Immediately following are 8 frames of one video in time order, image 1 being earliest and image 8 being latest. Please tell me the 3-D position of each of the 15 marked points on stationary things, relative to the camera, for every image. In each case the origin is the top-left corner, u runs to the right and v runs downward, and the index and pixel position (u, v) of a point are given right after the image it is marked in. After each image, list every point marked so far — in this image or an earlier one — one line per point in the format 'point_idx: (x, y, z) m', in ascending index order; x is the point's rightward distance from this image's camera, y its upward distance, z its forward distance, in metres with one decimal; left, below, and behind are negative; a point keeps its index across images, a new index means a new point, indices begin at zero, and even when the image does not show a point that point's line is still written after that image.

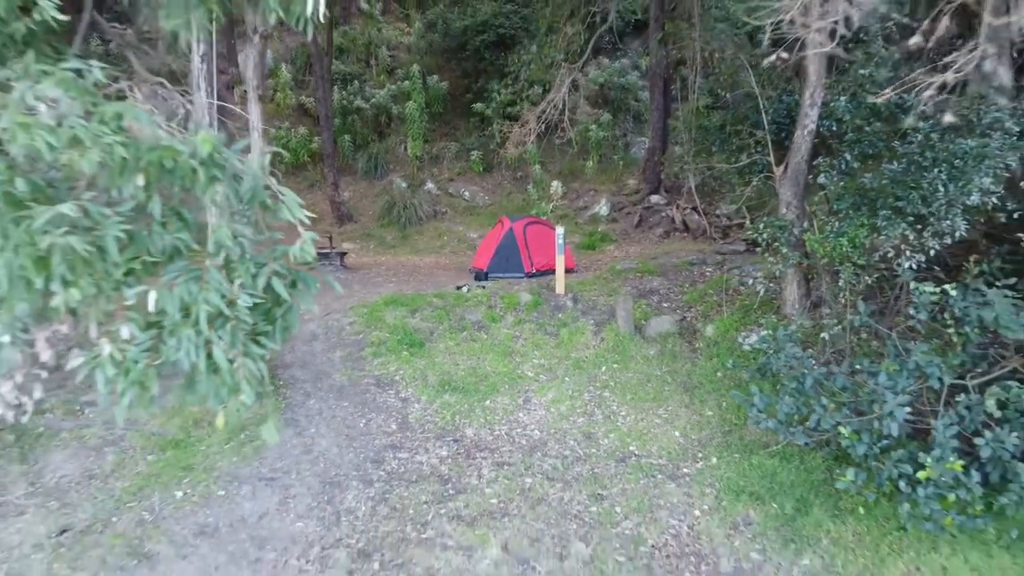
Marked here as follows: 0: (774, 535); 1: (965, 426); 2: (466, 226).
0: (+1.7, -1.6, +5.0) m
1: (+3.0, -0.9, +4.9) m
2: (-0.9, +1.2, +15.4) m
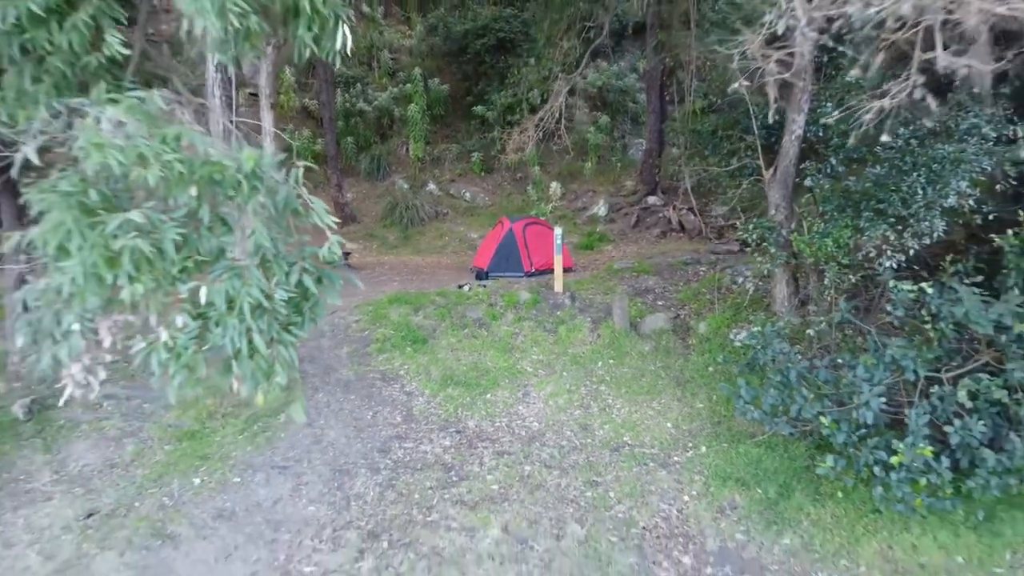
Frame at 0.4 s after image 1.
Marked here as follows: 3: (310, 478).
0: (+1.7, -1.6, +5.3) m
1: (+3.0, -0.9, +5.3) m
2: (-0.9, +1.3, +15.7) m
3: (-1.7, -1.5, +6.1) m
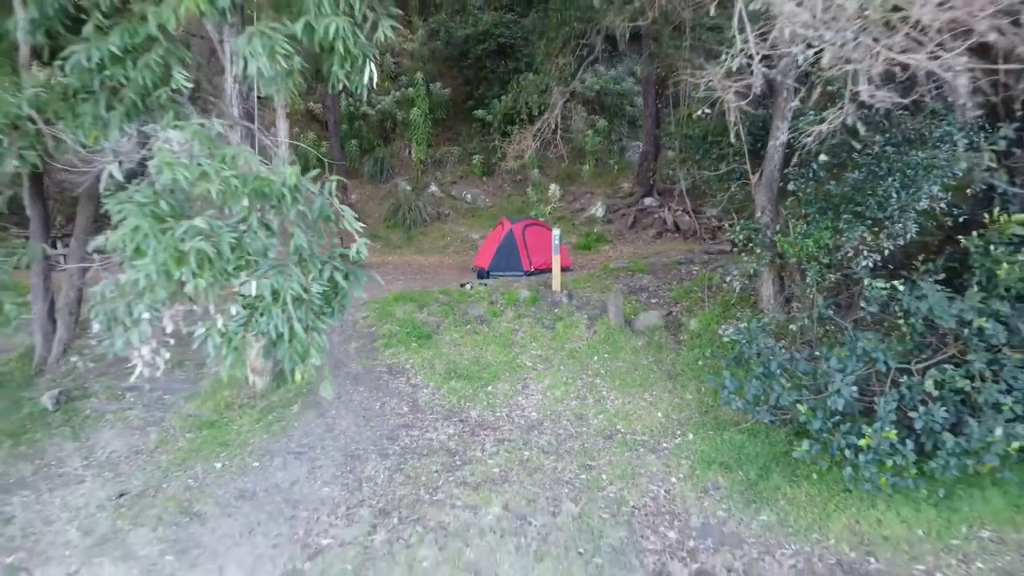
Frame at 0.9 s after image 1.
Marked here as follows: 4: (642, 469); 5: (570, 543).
0: (+1.7, -1.6, +5.7) m
1: (+3.0, -0.9, +5.7) m
2: (-0.9, +1.3, +16.1) m
3: (-1.7, -1.5, +6.6) m
4: (+1.1, -1.5, +6.3) m
5: (+0.4, -1.7, +5.2) m
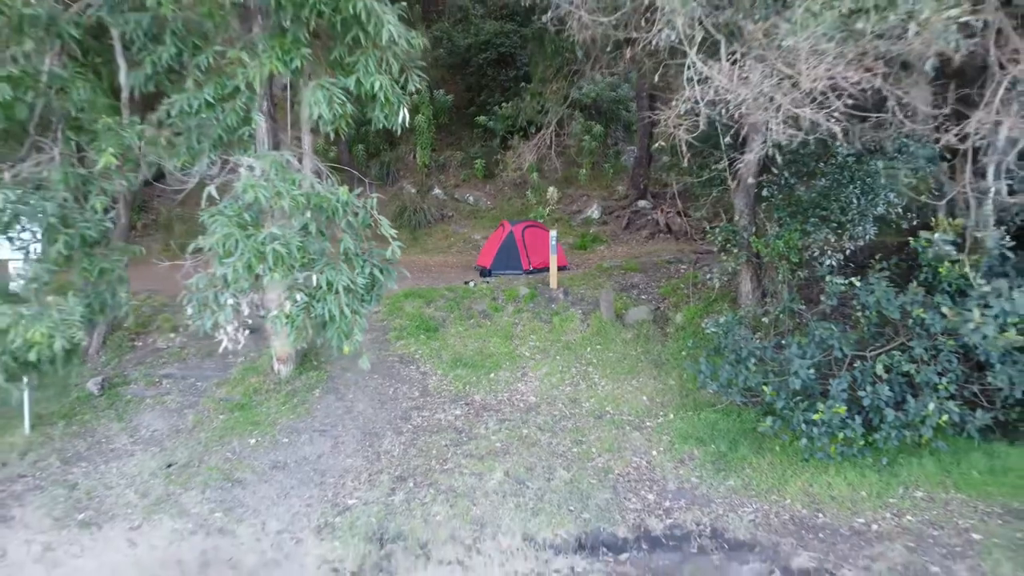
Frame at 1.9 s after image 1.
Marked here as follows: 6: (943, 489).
0: (+1.7, -1.6, +6.6) m
1: (+3.0, -0.8, +6.6) m
2: (-0.9, +1.3, +17.0) m
3: (-1.7, -1.5, +7.4) m
4: (+1.1, -1.5, +7.1) m
5: (+0.4, -1.7, +6.0) m
6: (+3.4, -1.6, +6.0) m
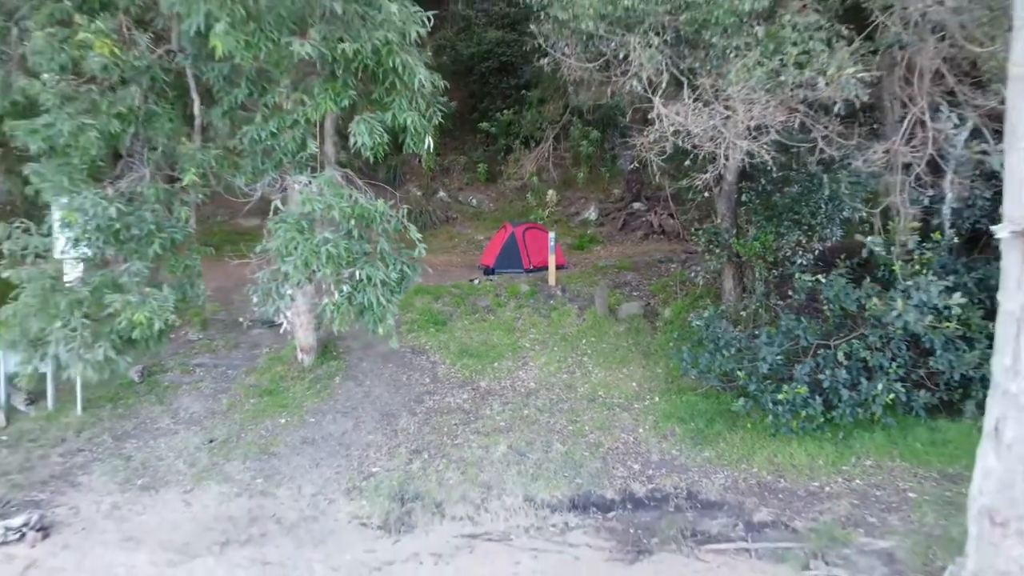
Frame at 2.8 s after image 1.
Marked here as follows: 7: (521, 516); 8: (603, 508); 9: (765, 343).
0: (+1.8, -1.5, +7.5) m
1: (+3.0, -0.8, +7.4) m
2: (-0.9, +1.4, +17.9) m
3: (-1.6, -1.4, +8.3) m
4: (+1.1, -1.4, +8.0) m
5: (+0.4, -1.7, +6.9) m
6: (+3.4, -1.6, +6.9) m
7: (+0.1, -1.9, +6.2) m
8: (+0.8, -1.9, +6.4) m
9: (+2.6, -0.6, +7.7) m
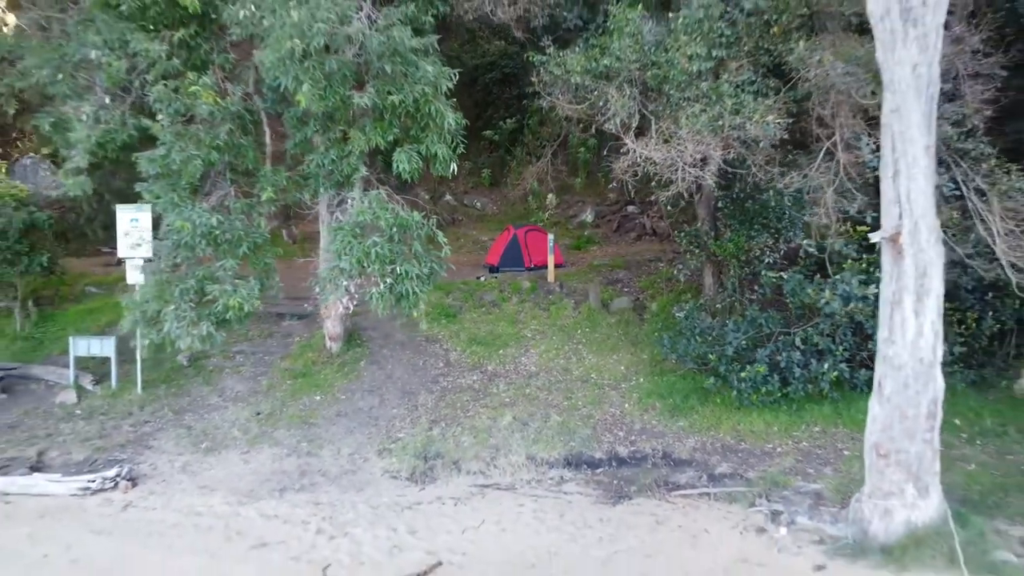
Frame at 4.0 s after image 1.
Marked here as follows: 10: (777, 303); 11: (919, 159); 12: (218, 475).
0: (+1.8, -1.5, +8.8) m
1: (+3.1, -0.7, +8.7) m
2: (-0.9, +1.4, +19.2) m
3: (-1.6, -1.4, +9.6) m
4: (+1.2, -1.4, +9.3) m
5: (+0.5, -1.6, +8.2) m
6: (+3.5, -1.5, +8.2) m
7: (+0.1, -1.8, +7.5) m
8: (+0.8, -1.8, +7.7) m
9: (+2.6, -0.5, +9.0) m
10: (+3.5, -0.2, +9.9) m
11: (+2.5, +0.8, +4.7) m
12: (-2.9, -1.9, +7.5) m
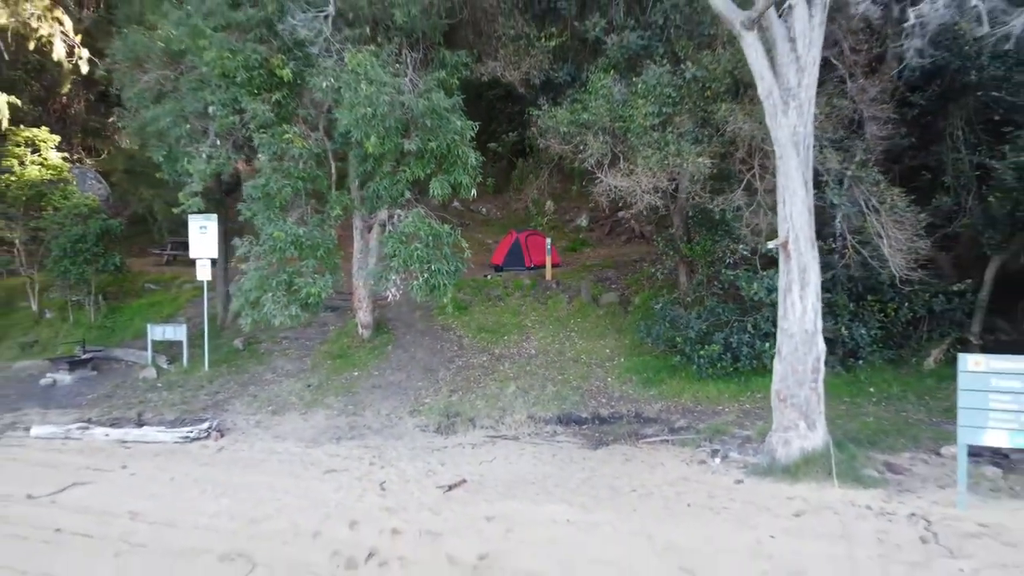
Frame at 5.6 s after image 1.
0: (+1.9, -1.4, +10.8) m
1: (+3.1, -0.7, +10.8) m
2: (-0.8, +1.5, +21.2) m
3: (-1.5, -1.3, +11.7) m
4: (+1.2, -1.3, +11.4) m
5: (+0.5, -1.5, +10.3) m
6: (+3.5, -1.4, +10.2) m
7: (+0.2, -1.8, +9.6) m
8: (+0.9, -1.7, +9.8) m
9: (+2.7, -0.4, +11.1) m
10: (+3.6, -0.1, +11.9) m
11: (+2.5, +0.9, +6.7) m
12: (-2.9, -1.8, +9.5) m
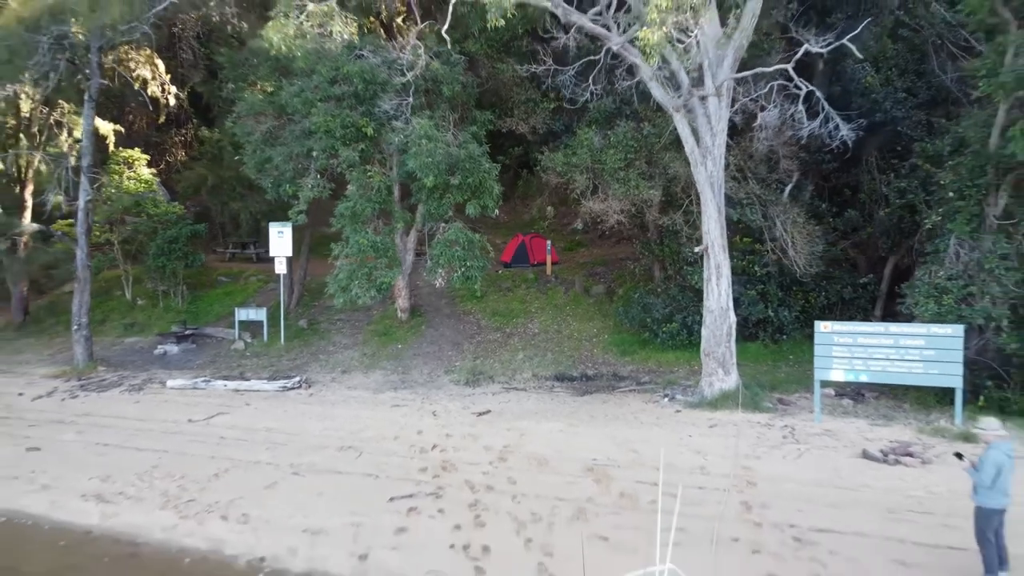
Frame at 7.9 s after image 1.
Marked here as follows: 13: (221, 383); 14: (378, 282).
0: (+2.0, -1.2, +14.3) m
1: (+3.3, -0.5, +14.2) m
2: (-0.6, +1.7, +24.6) m
3: (-1.4, -1.1, +15.1) m
4: (+1.4, -1.1, +14.8) m
5: (+0.7, -1.4, +13.7) m
6: (+3.7, -1.3, +13.6) m
7: (+0.3, -1.6, +13.0) m
8: (+1.0, -1.6, +13.2) m
9: (+2.9, -0.3, +14.5) m
10: (+3.7, 0.0, +15.3) m
11: (+2.7, +1.0, +10.1) m
12: (-2.7, -1.6, +13.0) m
13: (-5.0, -1.6, +12.8) m
14: (-2.1, +0.1, +11.6) m
